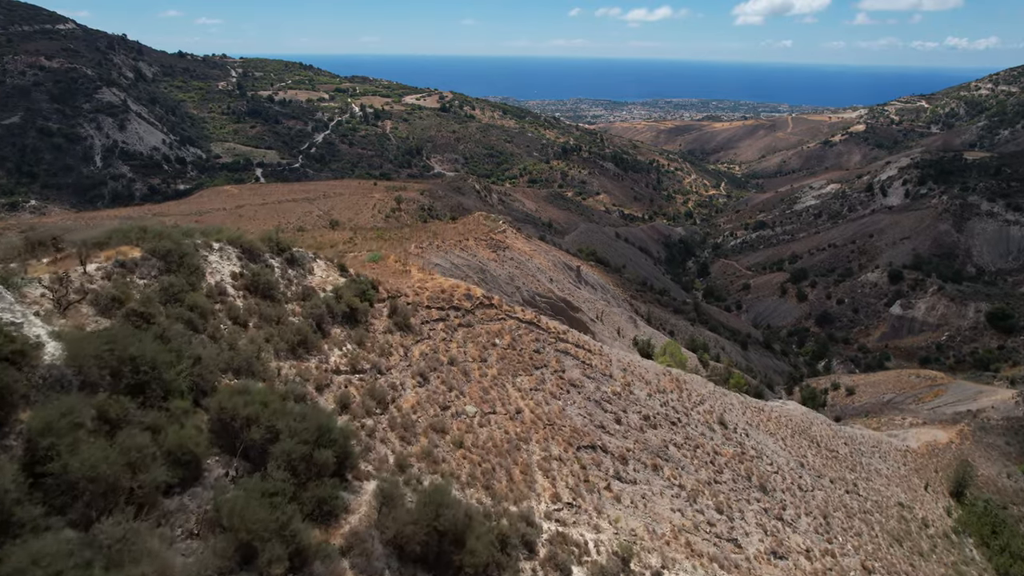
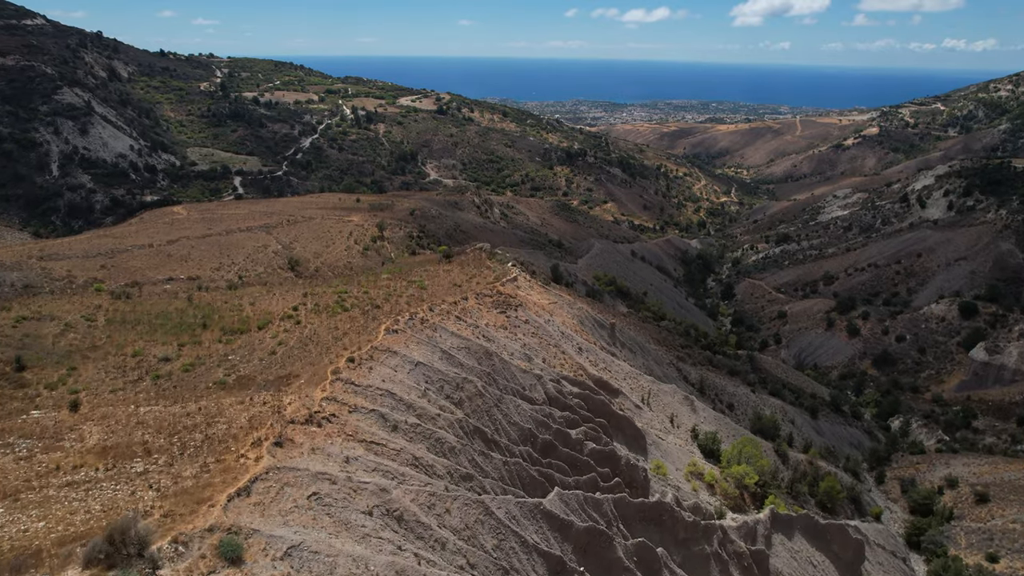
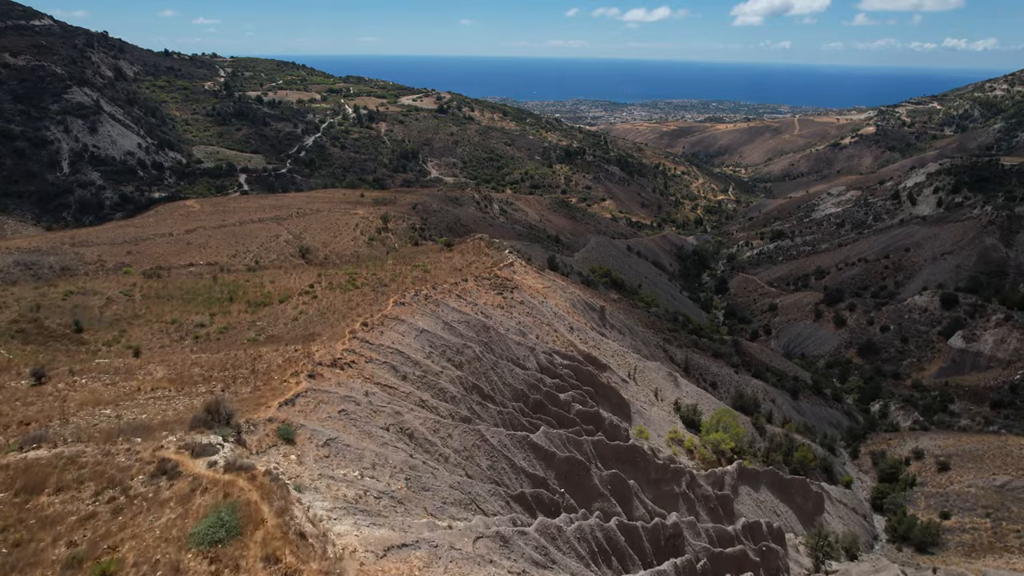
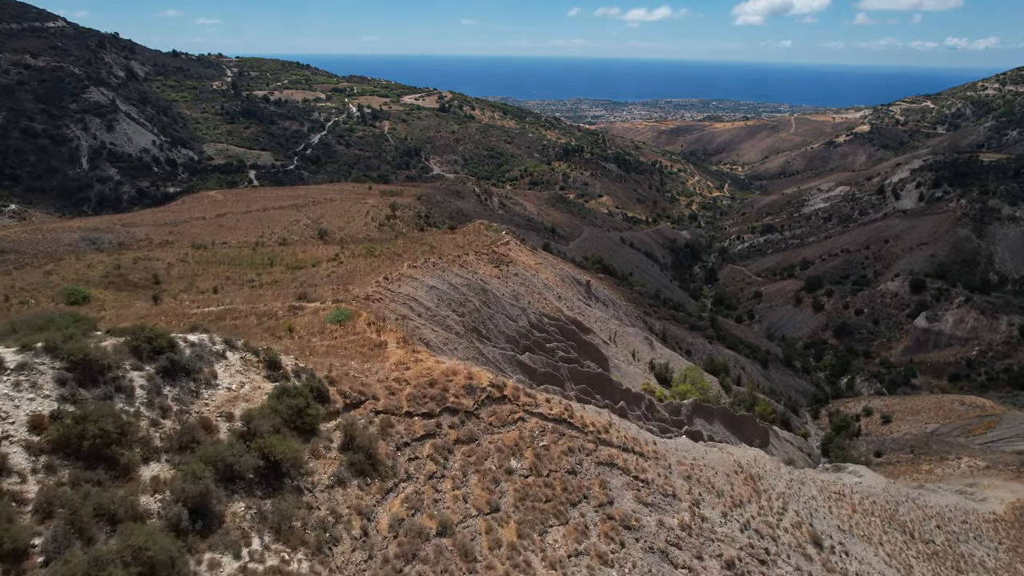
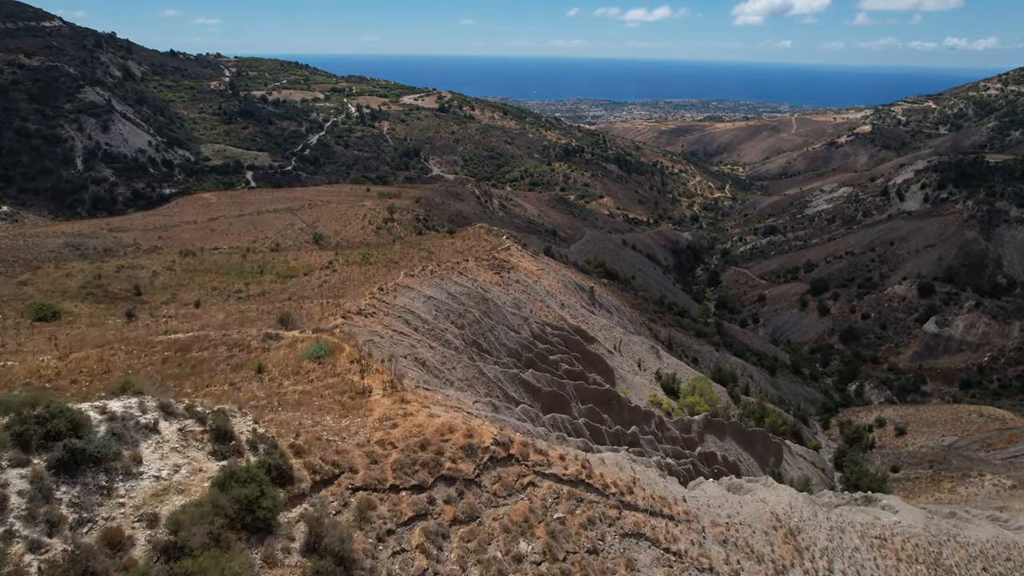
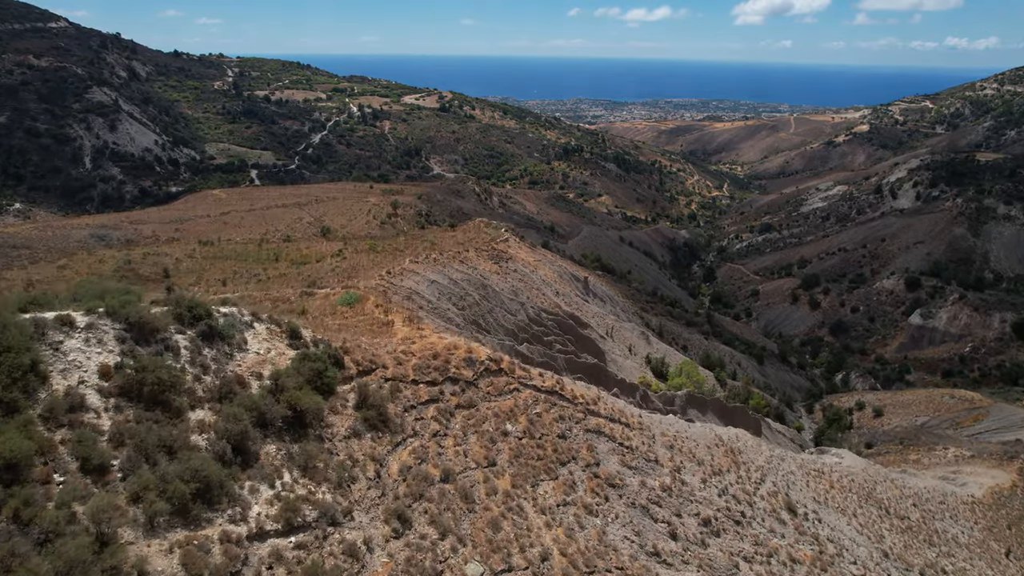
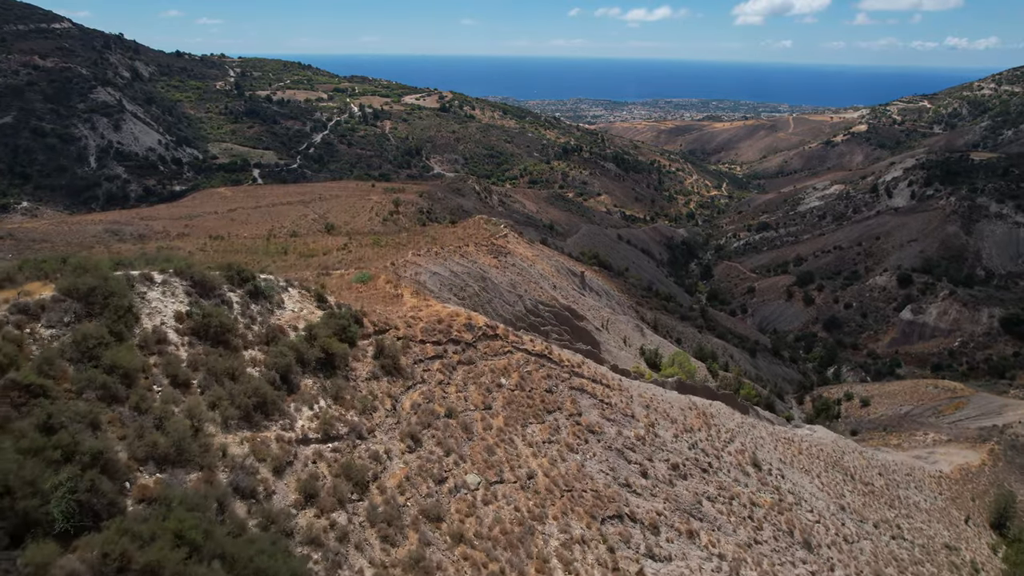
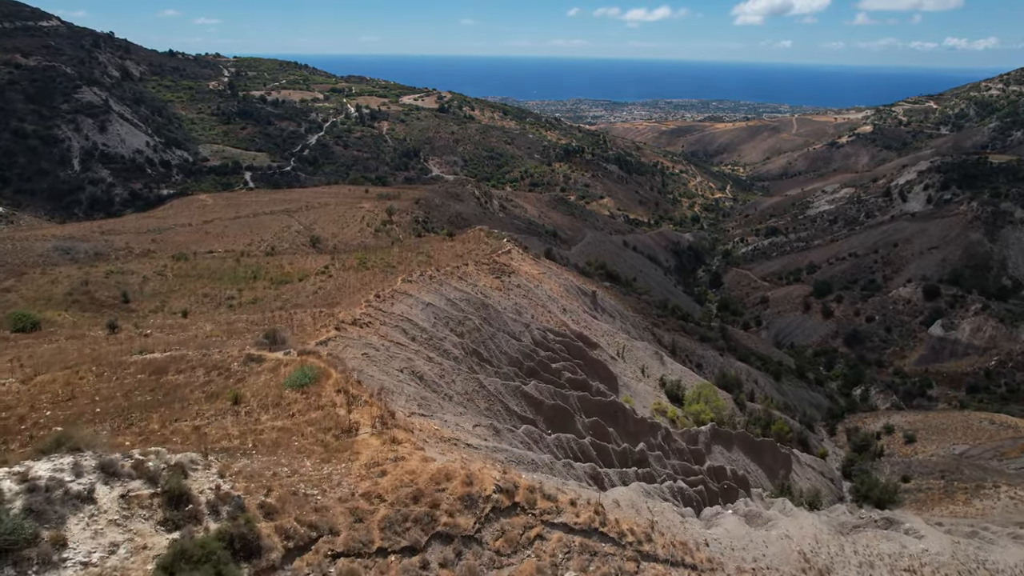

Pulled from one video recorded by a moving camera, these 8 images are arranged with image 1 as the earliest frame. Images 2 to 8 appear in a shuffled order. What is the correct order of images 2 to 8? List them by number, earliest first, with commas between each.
7, 6, 4, 5, 8, 3, 2
